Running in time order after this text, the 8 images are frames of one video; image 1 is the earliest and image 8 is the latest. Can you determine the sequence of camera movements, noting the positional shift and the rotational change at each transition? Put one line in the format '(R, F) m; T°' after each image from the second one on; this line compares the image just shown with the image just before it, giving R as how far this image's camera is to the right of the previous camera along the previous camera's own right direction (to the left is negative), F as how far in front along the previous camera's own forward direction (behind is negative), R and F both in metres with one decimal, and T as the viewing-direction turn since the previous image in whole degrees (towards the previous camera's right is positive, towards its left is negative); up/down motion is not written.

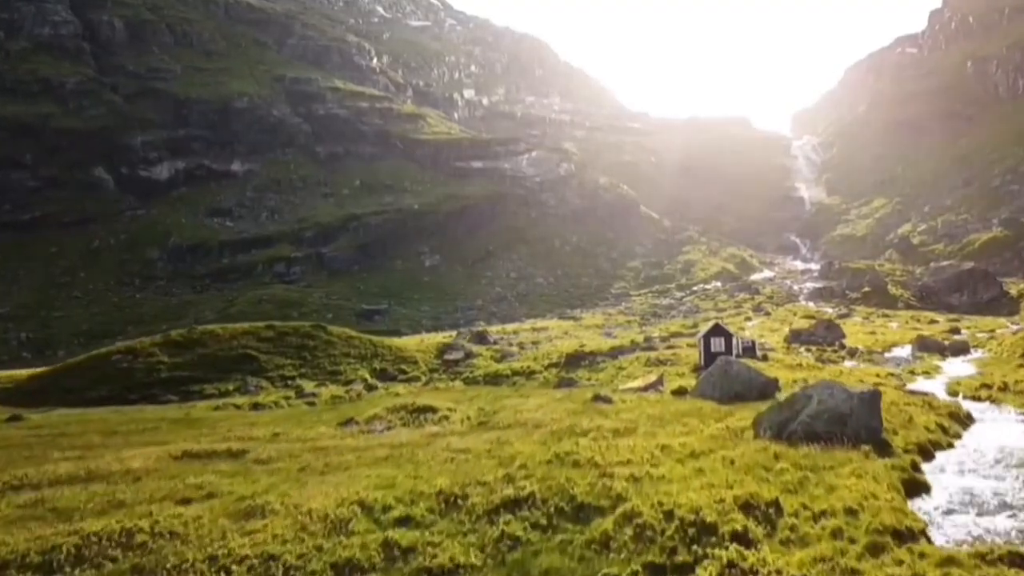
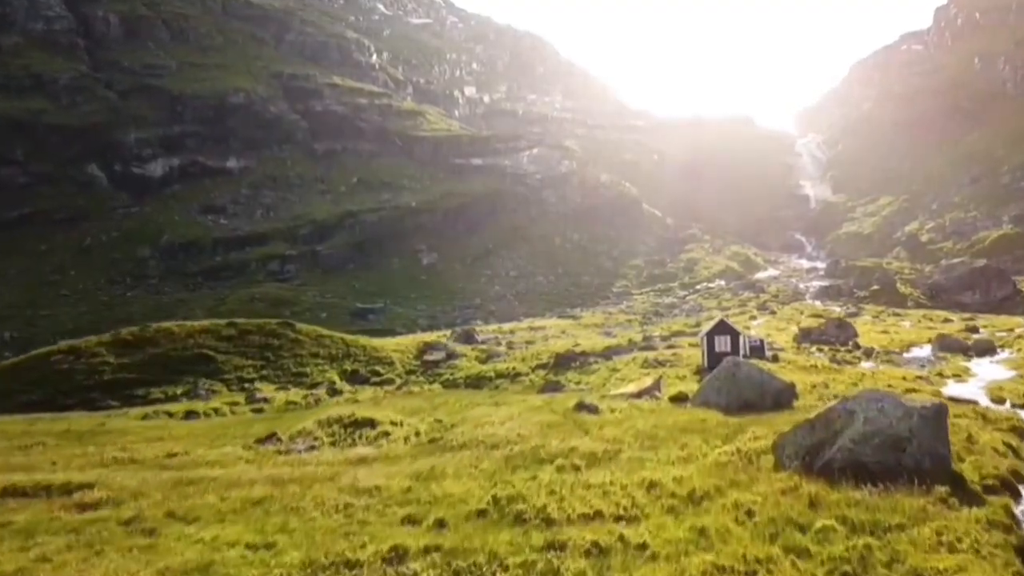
(+1.1, +4.5) m; 0°
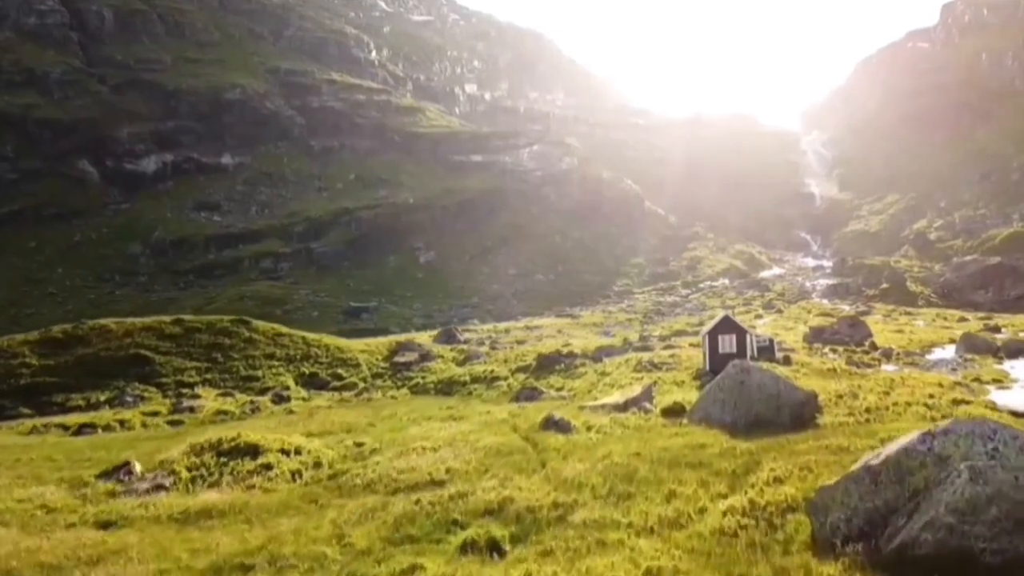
(+1.3, +5.0) m; 0°
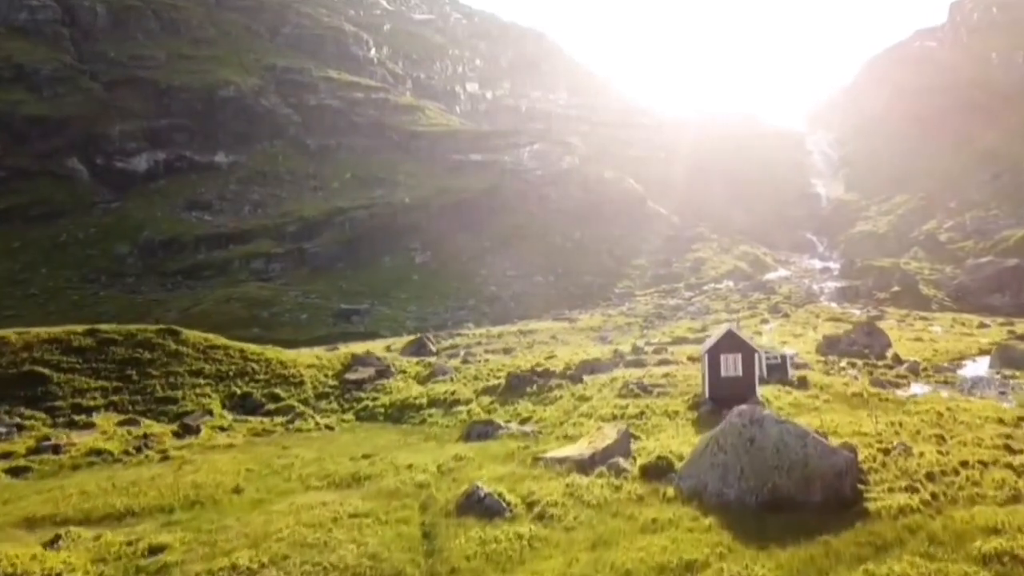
(+1.6, +6.0) m; 0°
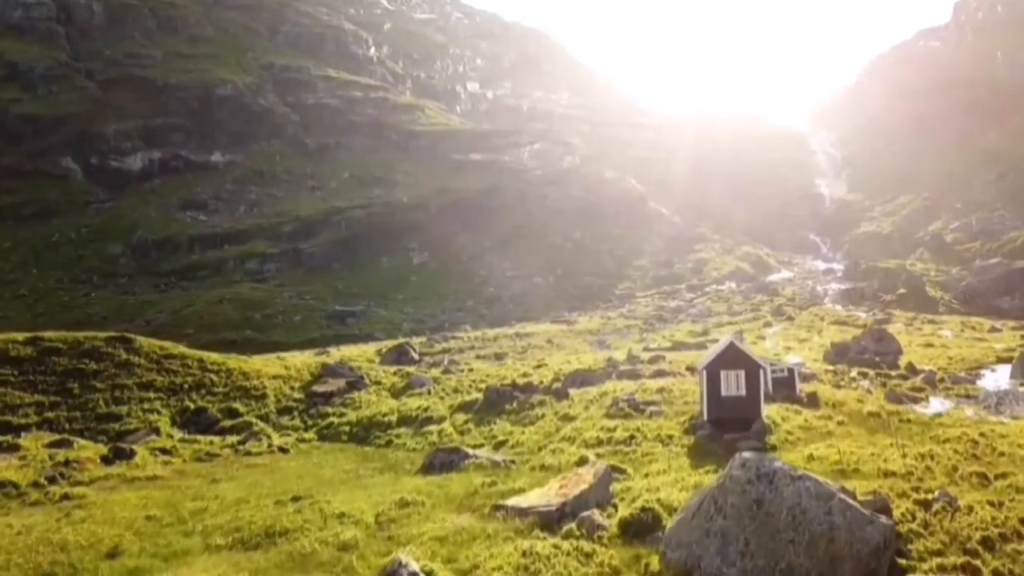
(+0.9, +3.1) m; 0°
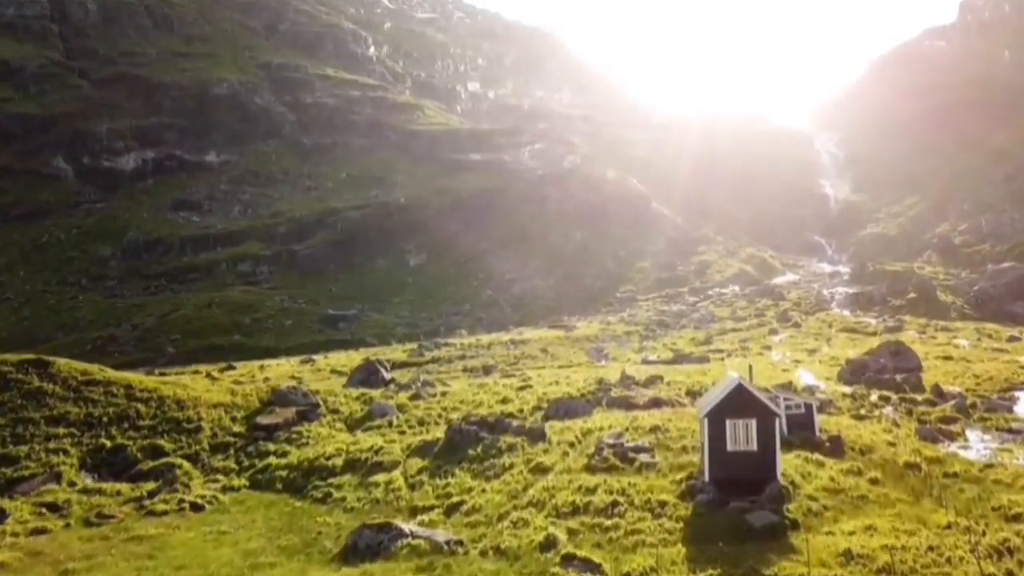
(+1.1, +4.6) m; 0°
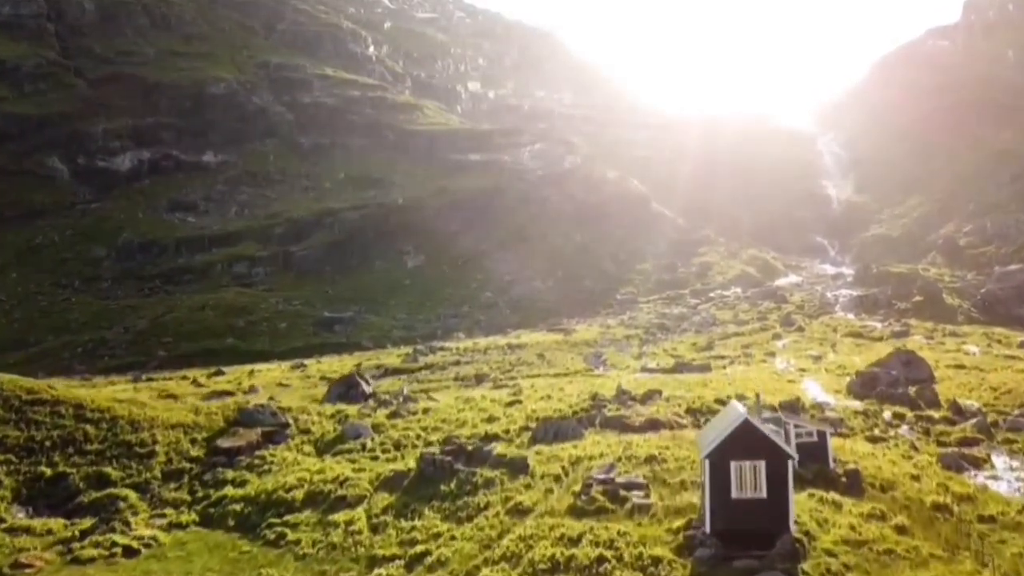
(+0.6, +2.5) m; 0°
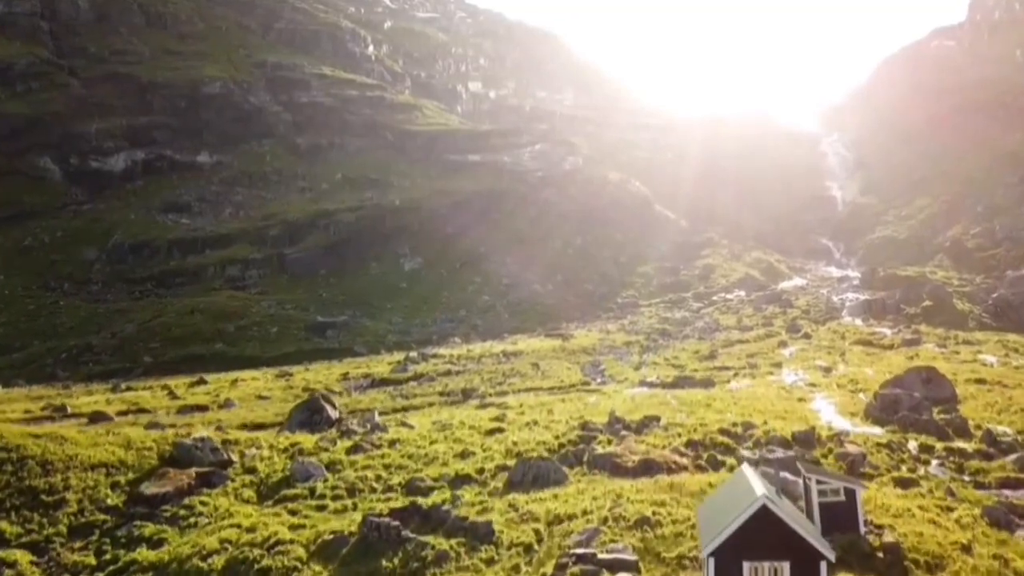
(+0.9, +3.9) m; 0°
